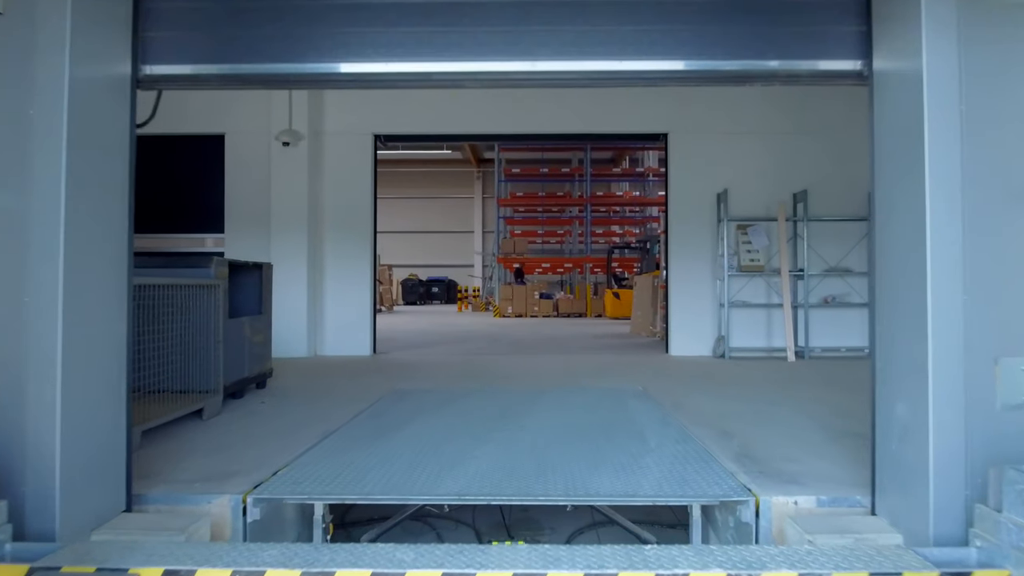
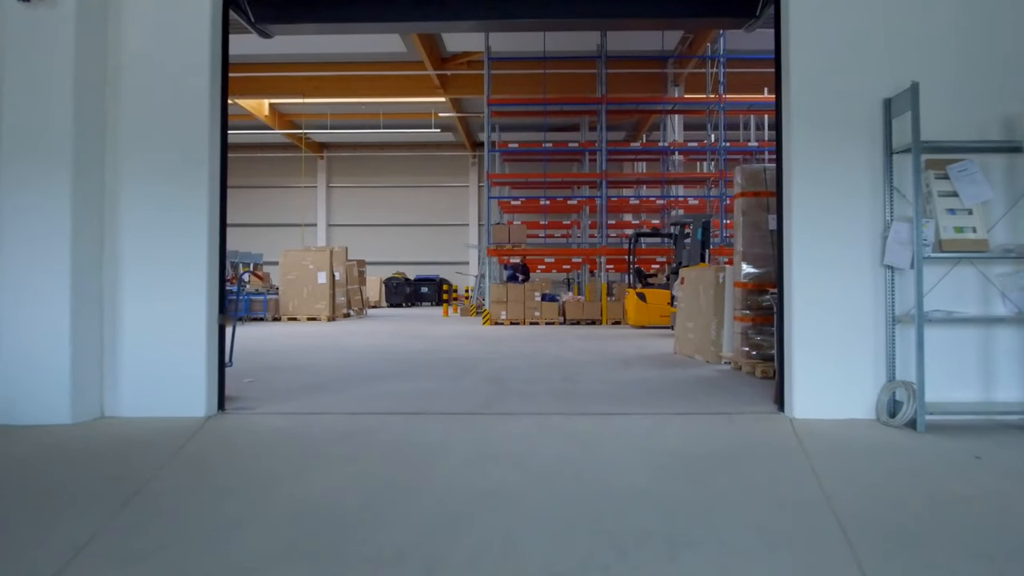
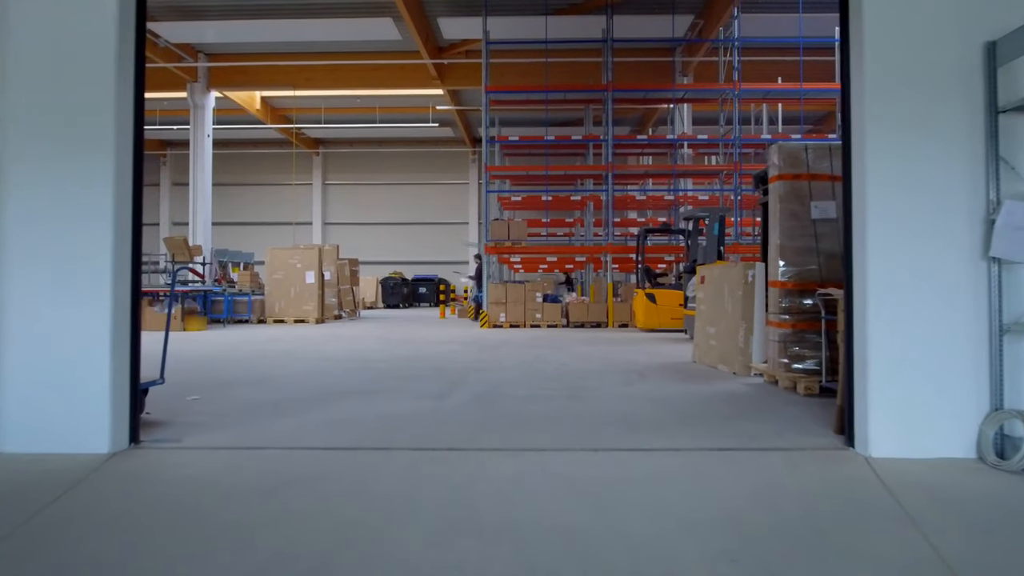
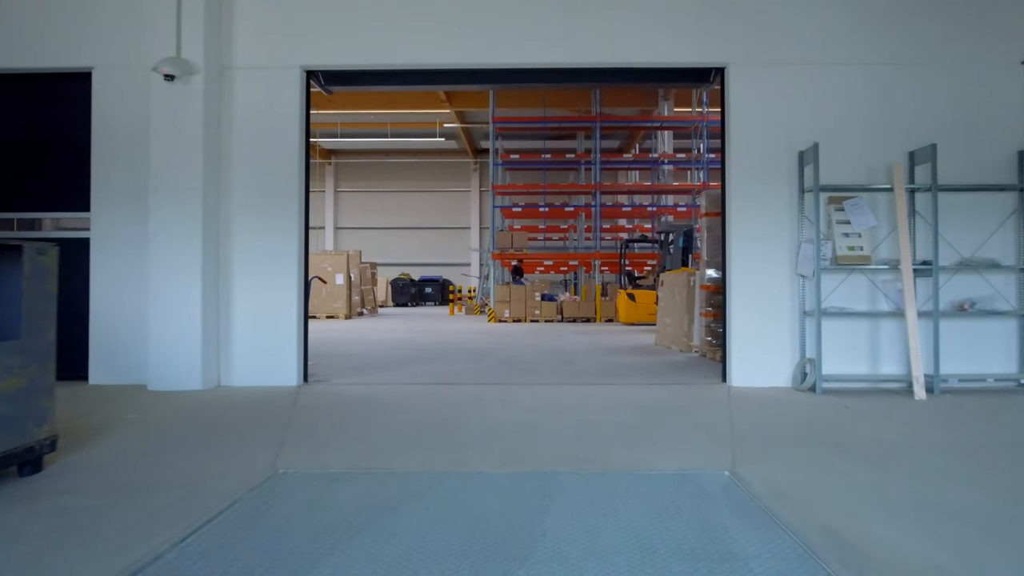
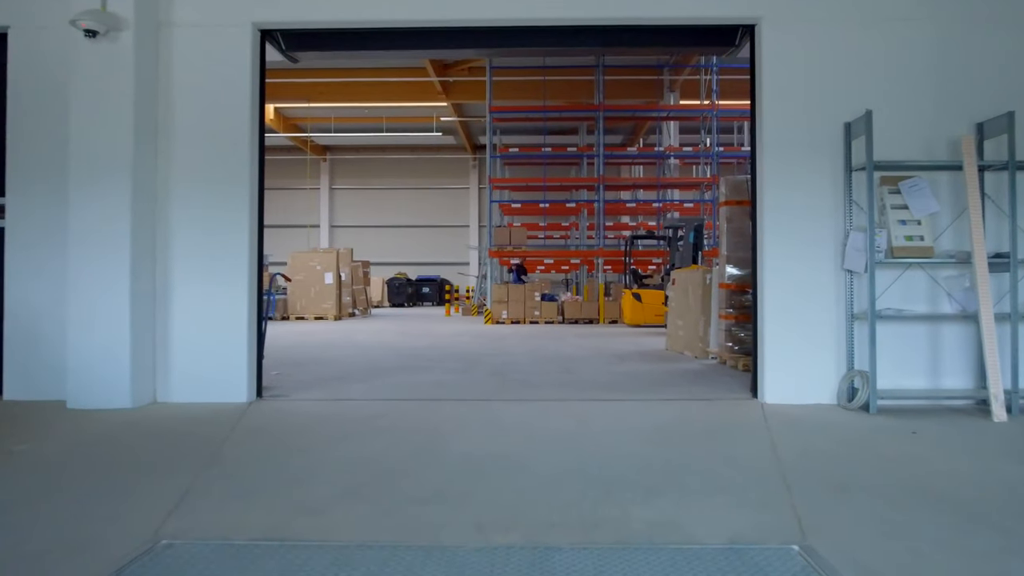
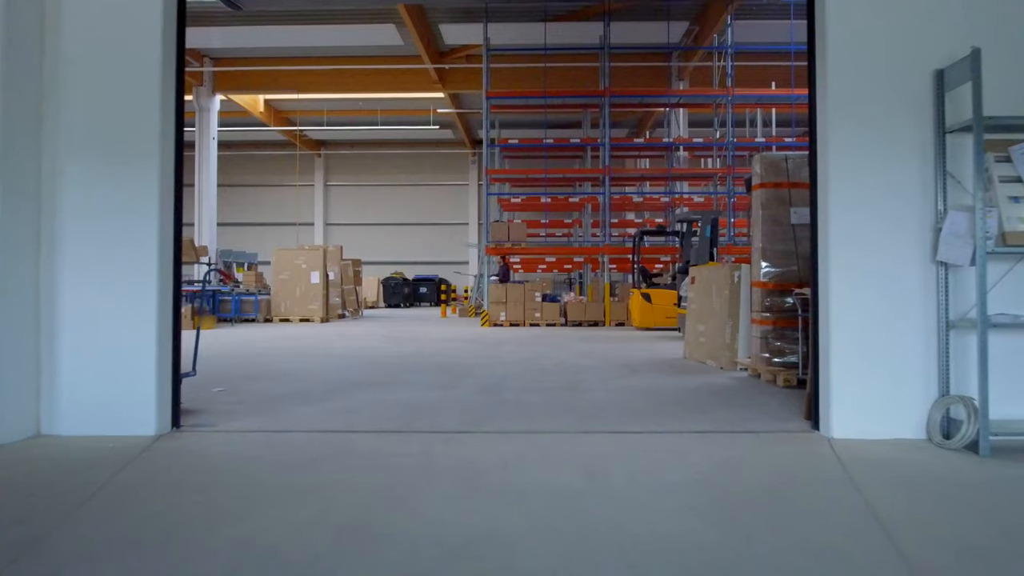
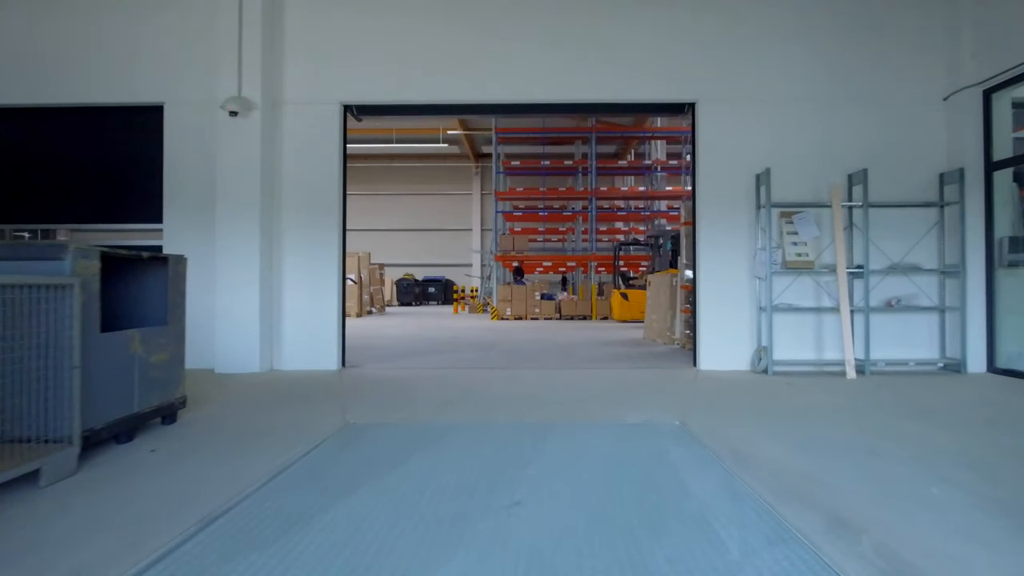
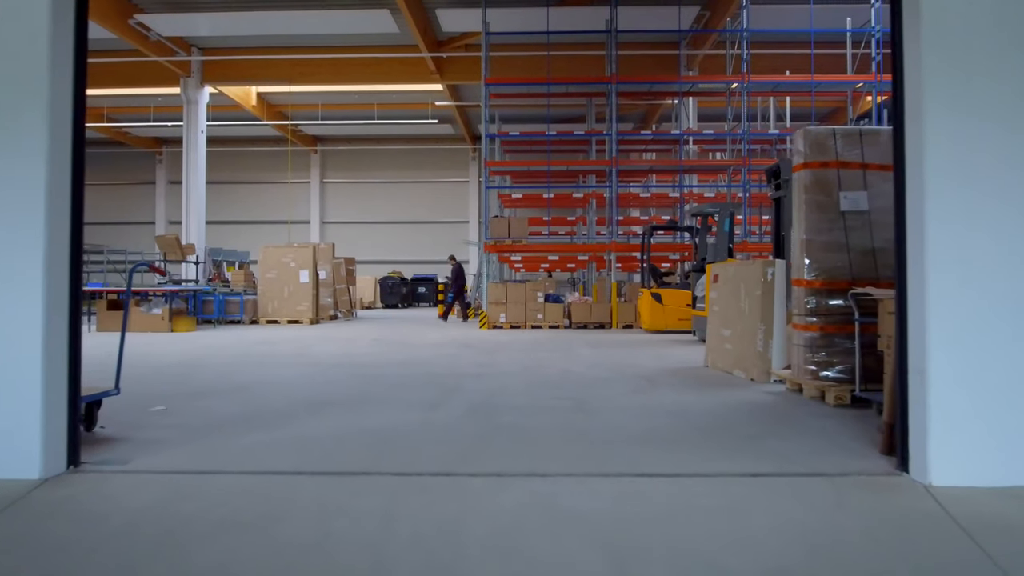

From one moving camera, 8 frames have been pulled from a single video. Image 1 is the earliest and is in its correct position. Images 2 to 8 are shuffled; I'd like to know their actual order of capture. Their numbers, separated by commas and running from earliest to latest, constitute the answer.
7, 4, 5, 2, 6, 3, 8
